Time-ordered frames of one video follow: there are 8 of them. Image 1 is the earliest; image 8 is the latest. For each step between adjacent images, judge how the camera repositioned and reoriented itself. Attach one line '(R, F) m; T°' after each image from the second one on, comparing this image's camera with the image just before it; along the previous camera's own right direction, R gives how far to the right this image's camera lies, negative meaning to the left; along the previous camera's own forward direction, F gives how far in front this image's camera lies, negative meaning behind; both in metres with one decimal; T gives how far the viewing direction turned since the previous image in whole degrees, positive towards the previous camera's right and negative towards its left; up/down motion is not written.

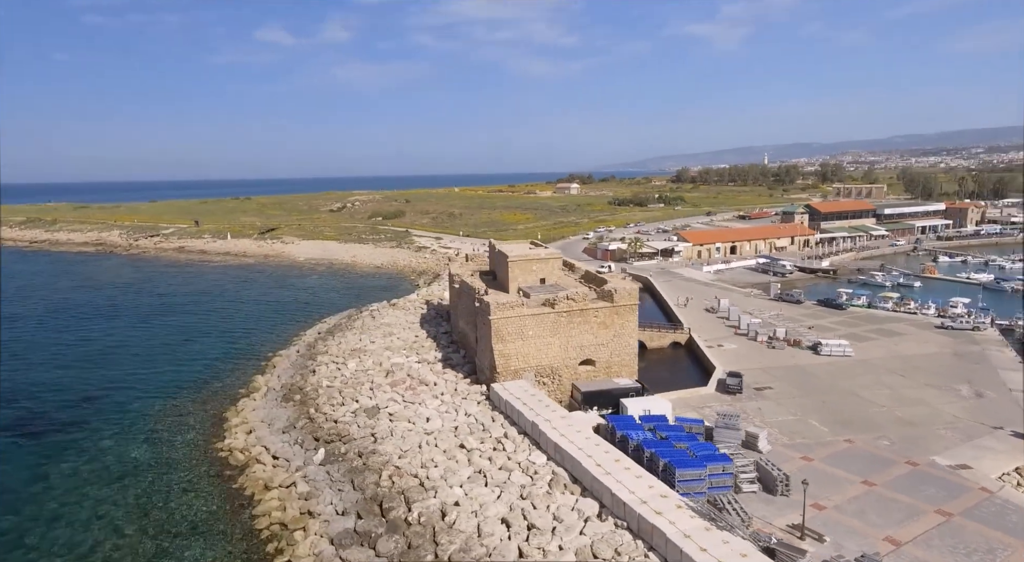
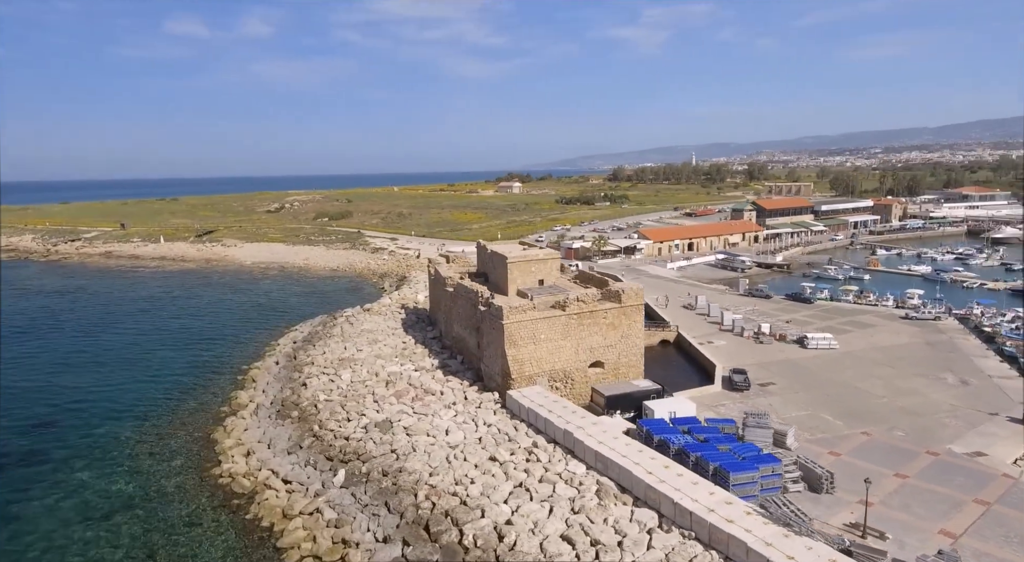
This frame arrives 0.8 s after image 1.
(-2.3, +0.8) m; +6°
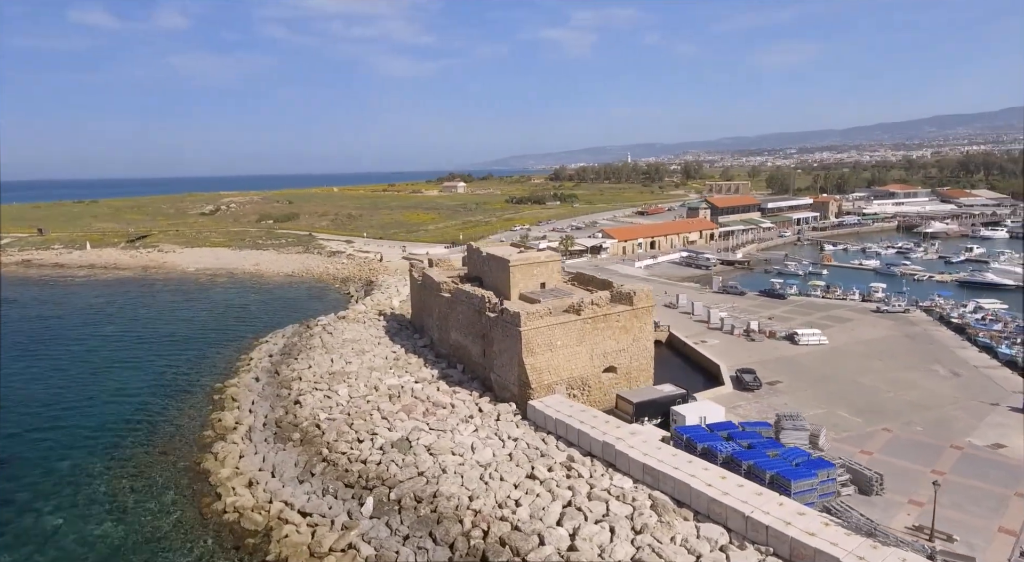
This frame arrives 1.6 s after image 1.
(-2.2, +1.0) m; +6°
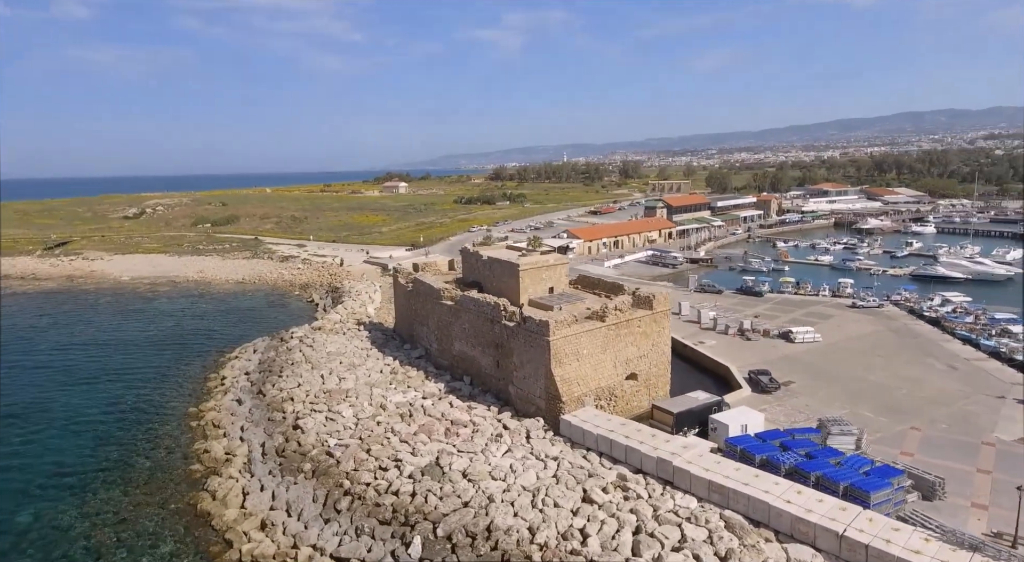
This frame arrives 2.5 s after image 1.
(-2.3, +1.3) m; +6°
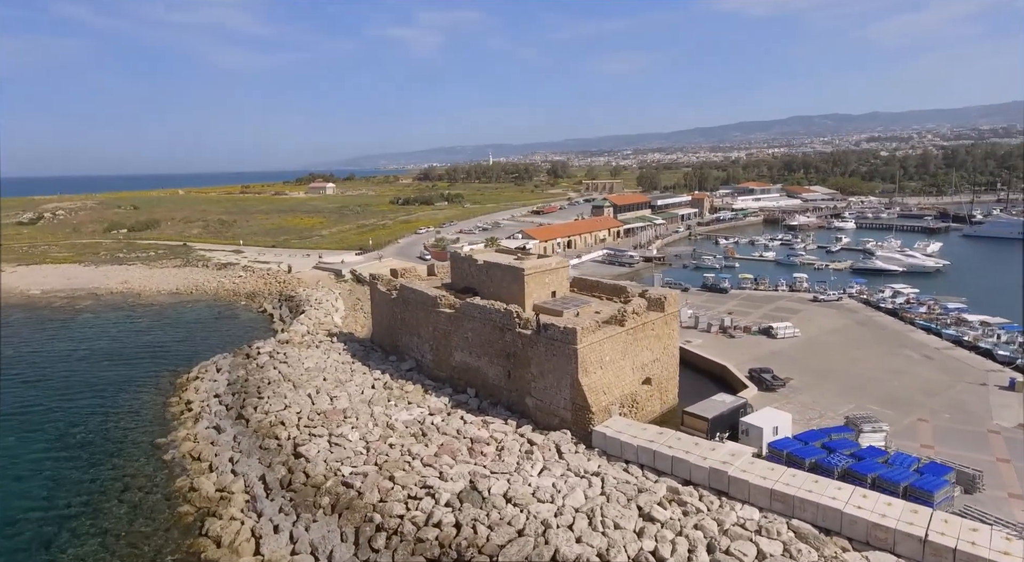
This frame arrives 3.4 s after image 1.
(-2.3, +1.1) m; +7°
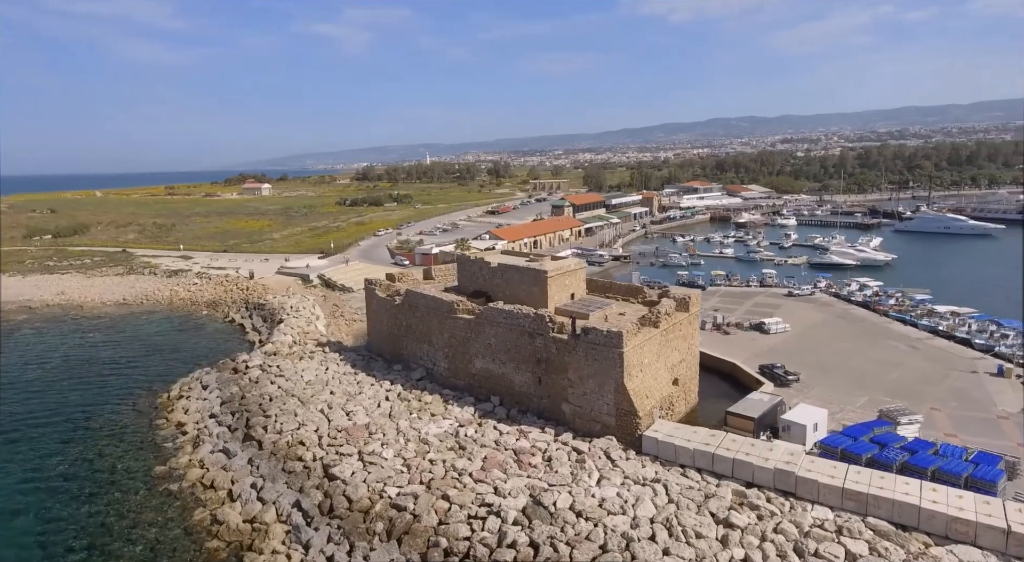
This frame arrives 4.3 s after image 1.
(-2.4, +0.8) m; +6°
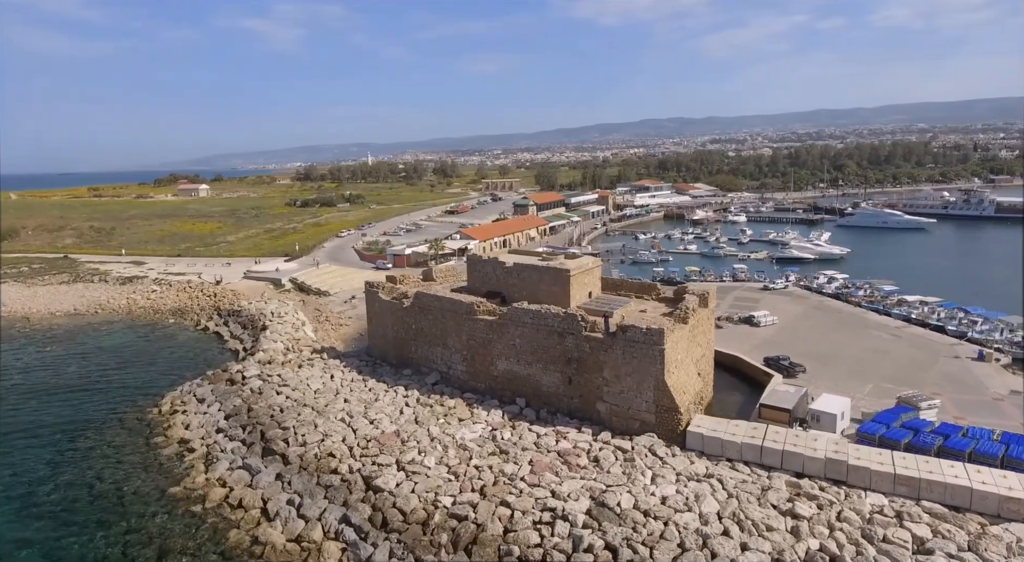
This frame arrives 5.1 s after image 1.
(-2.2, +0.4) m; +6°
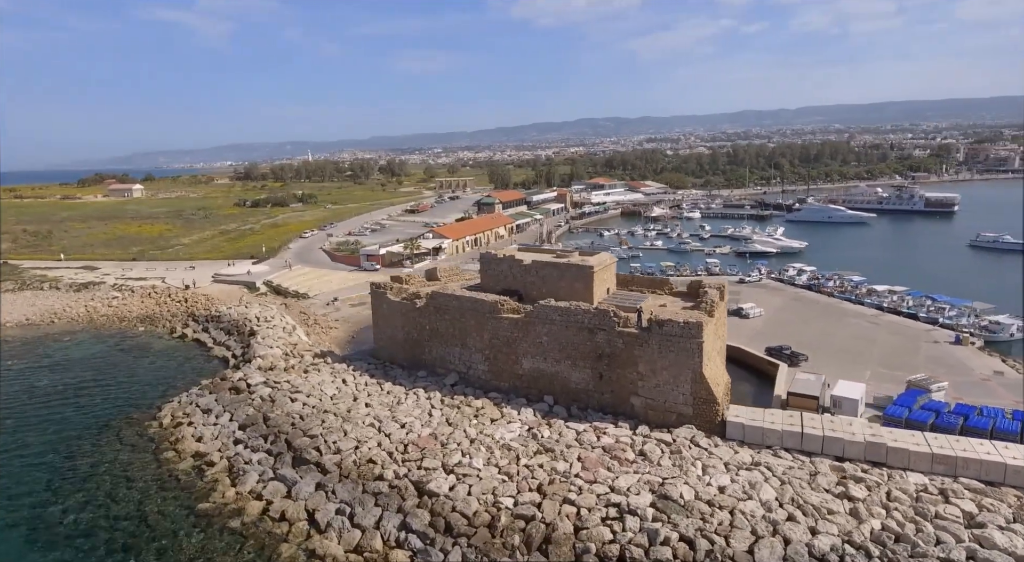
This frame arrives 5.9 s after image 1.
(-2.2, +0.2) m; +5°
